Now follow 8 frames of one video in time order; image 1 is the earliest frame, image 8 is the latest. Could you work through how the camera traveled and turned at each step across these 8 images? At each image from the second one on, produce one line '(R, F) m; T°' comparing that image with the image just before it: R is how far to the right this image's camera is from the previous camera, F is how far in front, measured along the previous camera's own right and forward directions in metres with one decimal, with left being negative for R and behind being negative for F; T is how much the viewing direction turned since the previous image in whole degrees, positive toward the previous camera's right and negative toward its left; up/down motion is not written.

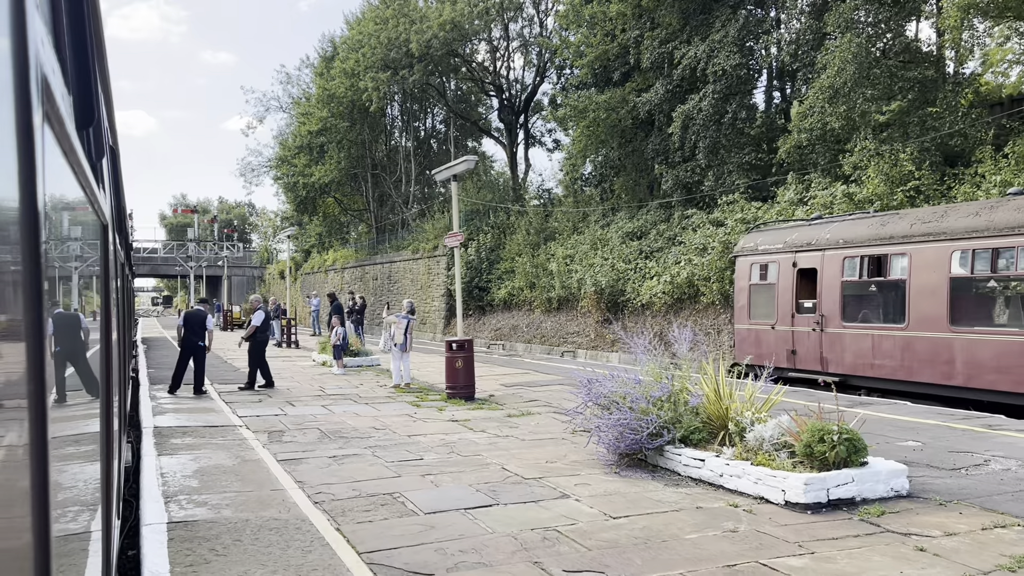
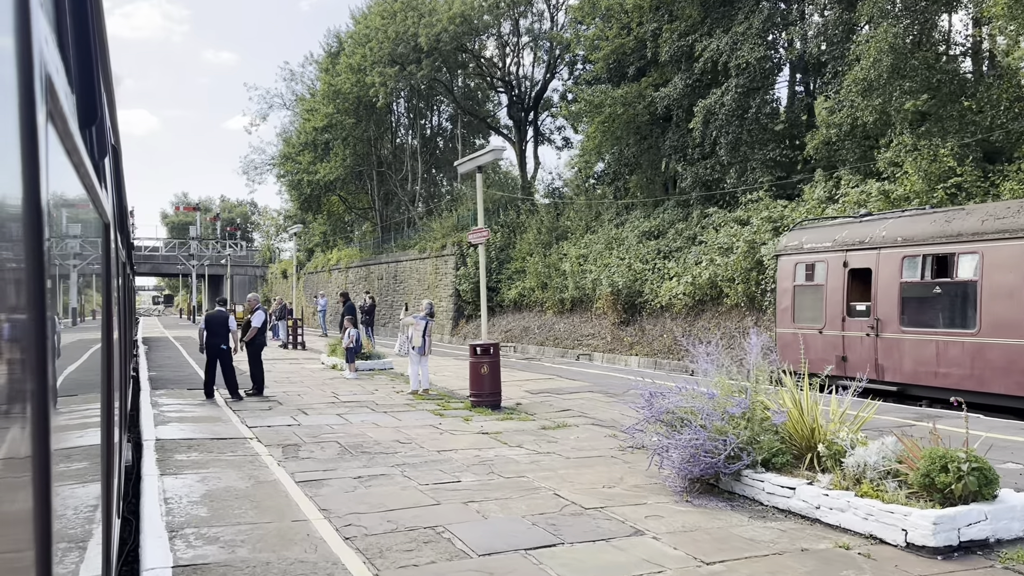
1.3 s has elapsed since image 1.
(-0.3, +0.9) m; 0°
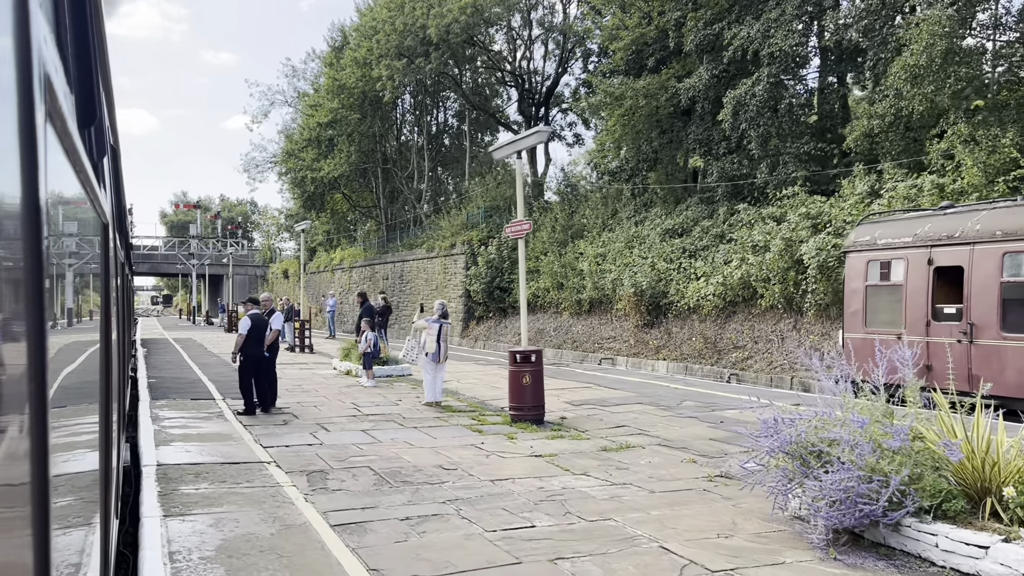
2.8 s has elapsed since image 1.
(-0.5, +1.3) m; 0°
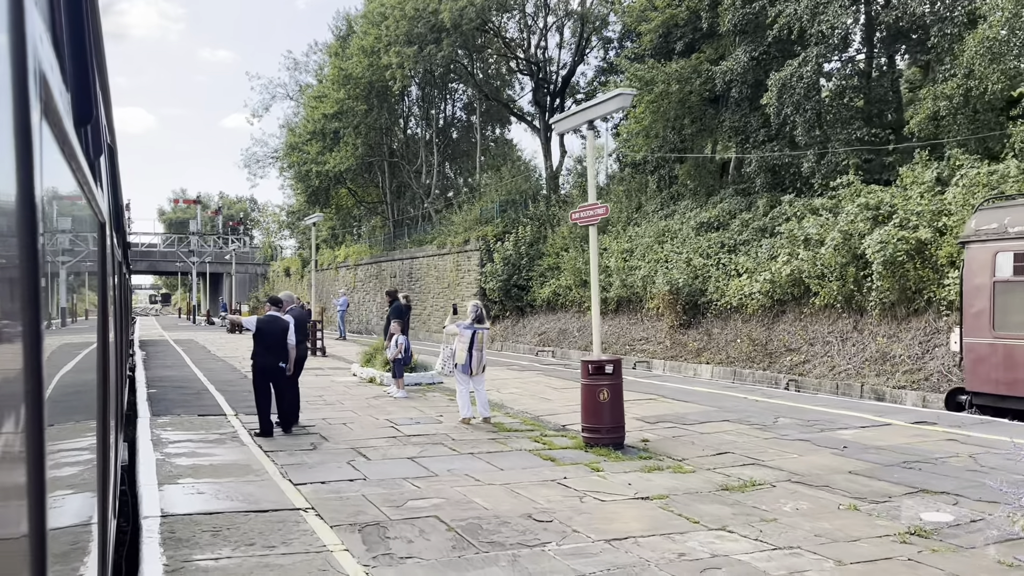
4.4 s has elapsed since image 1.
(-0.6, +1.7) m; 0°
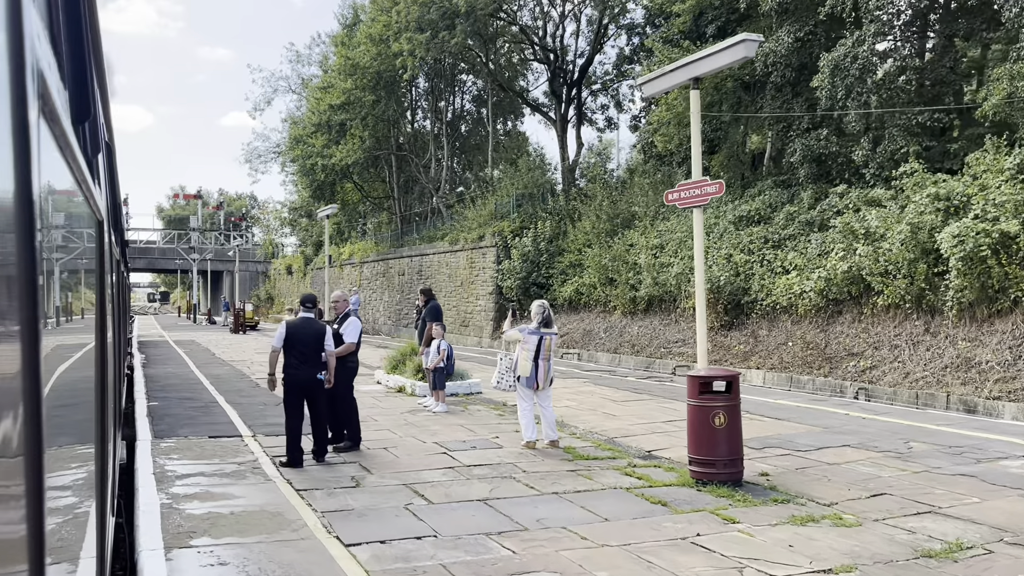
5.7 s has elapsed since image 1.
(-0.6, +1.7) m; 0°
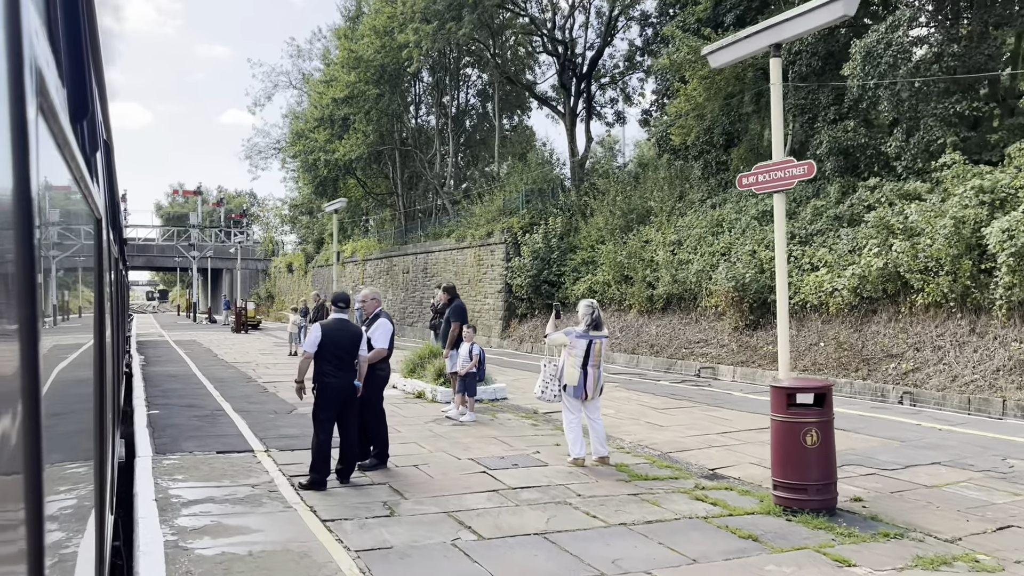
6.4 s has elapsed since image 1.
(-0.4, +0.9) m; 0°
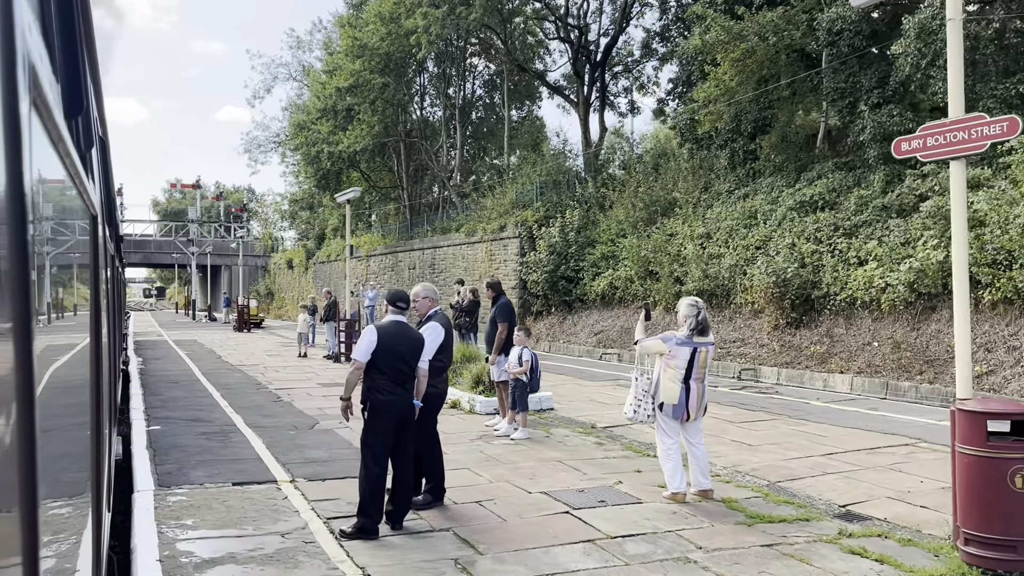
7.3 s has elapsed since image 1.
(-0.5, +1.4) m; 0°
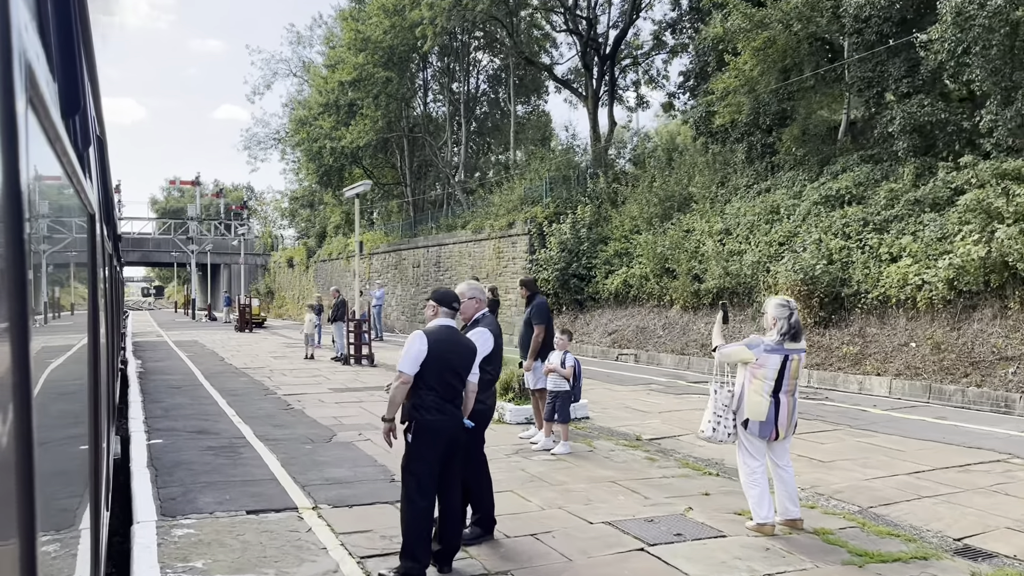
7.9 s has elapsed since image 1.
(-0.3, +0.8) m; 0°
